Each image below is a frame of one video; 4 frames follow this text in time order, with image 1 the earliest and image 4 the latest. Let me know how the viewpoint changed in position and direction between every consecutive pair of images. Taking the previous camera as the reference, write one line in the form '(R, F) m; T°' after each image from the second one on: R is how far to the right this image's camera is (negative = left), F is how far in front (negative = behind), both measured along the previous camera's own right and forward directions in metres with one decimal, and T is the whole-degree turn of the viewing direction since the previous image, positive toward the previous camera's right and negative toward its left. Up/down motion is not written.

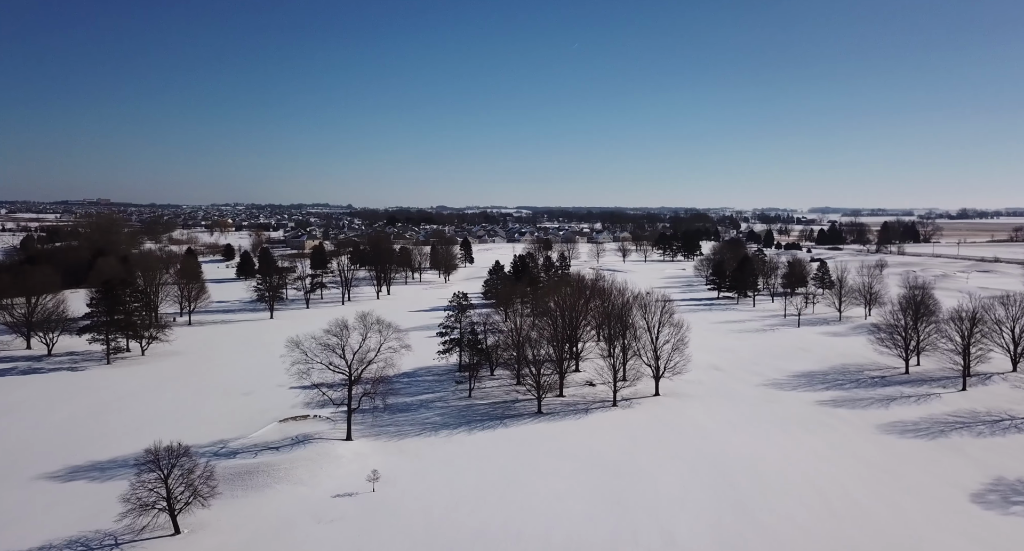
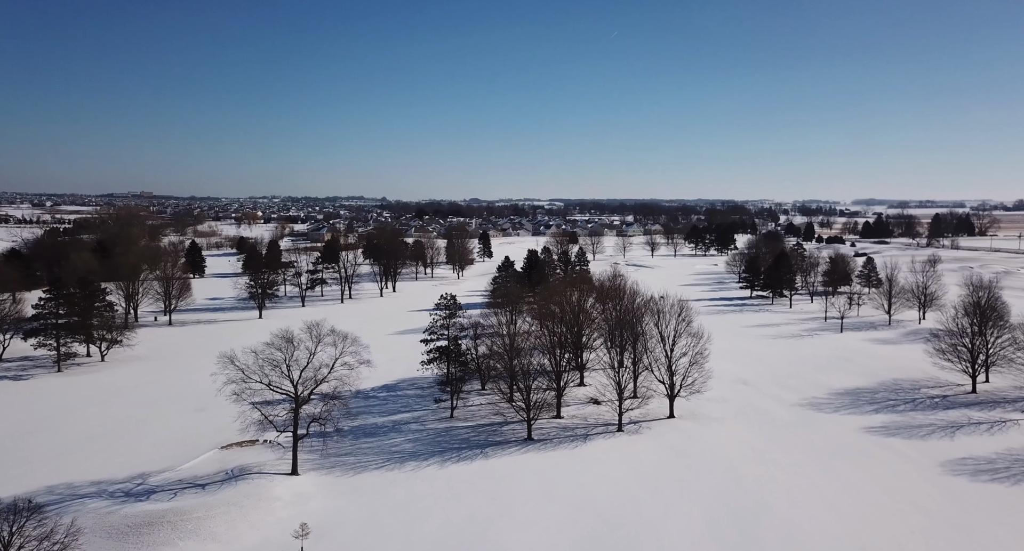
(+2.1, +5.8) m; -3°
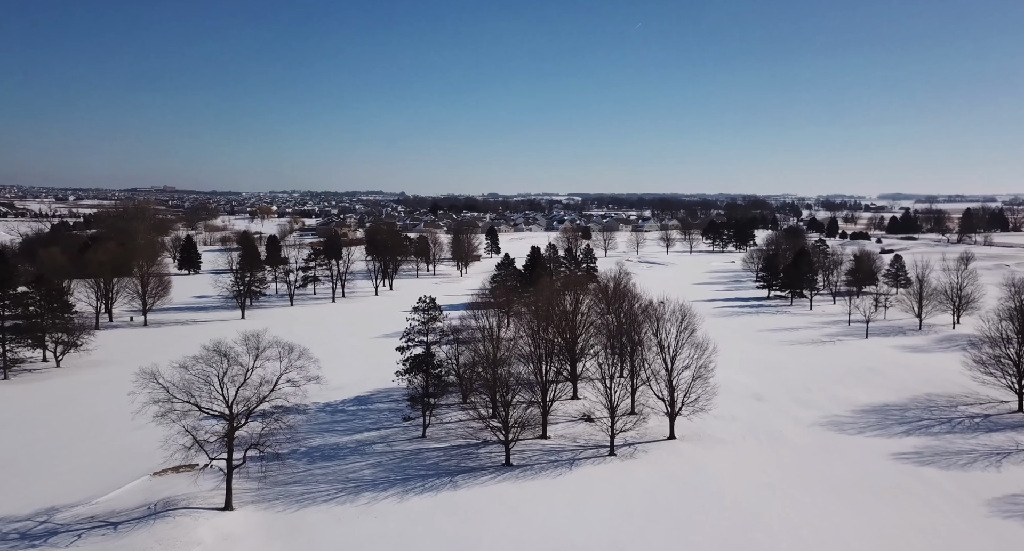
(+1.7, +4.0) m; -2°
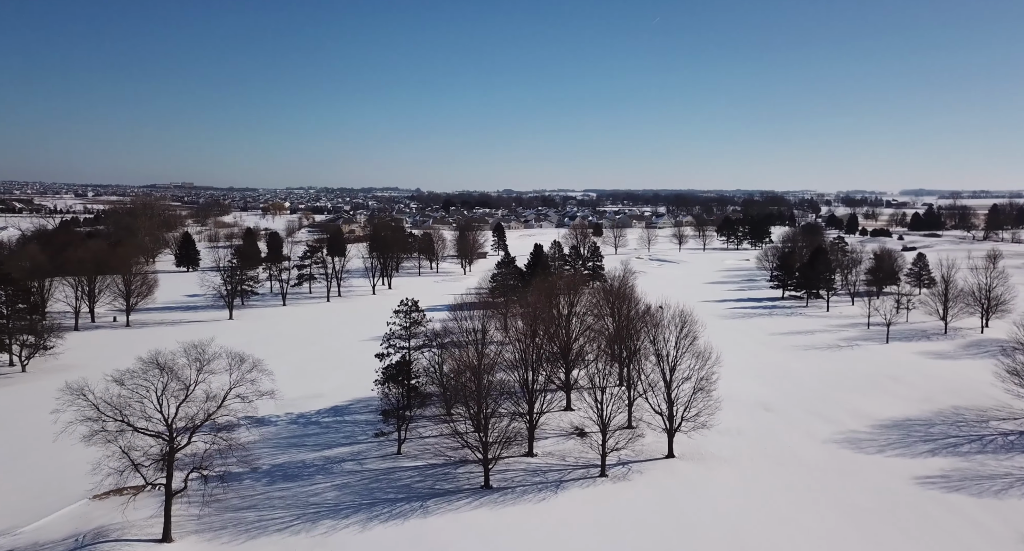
(+1.3, +2.7) m; -1°
